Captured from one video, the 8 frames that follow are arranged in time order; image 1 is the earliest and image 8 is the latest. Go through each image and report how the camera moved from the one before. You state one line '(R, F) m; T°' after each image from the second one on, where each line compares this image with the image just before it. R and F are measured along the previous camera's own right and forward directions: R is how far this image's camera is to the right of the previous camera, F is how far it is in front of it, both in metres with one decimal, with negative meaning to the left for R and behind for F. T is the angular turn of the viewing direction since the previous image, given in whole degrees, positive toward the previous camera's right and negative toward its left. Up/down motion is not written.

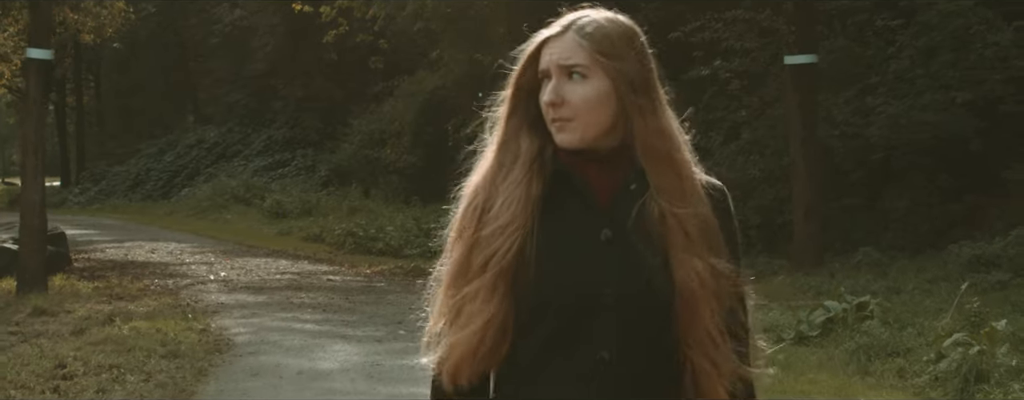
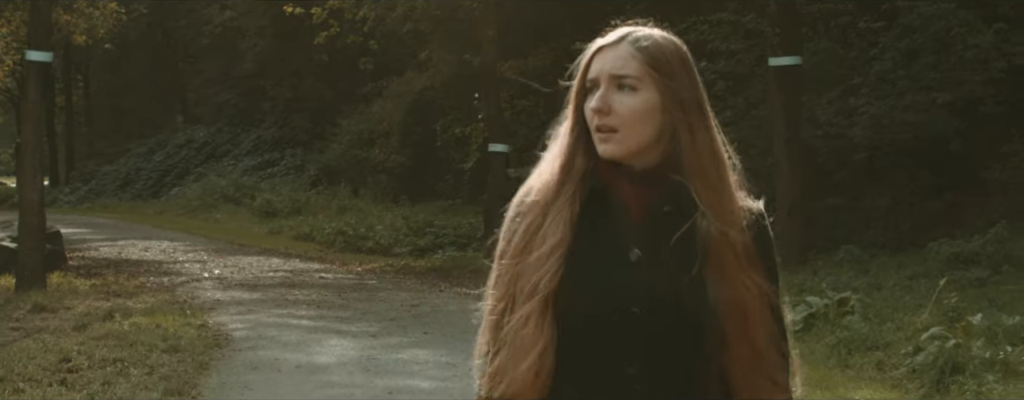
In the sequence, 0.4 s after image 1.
(0.0, -0.3) m; +1°
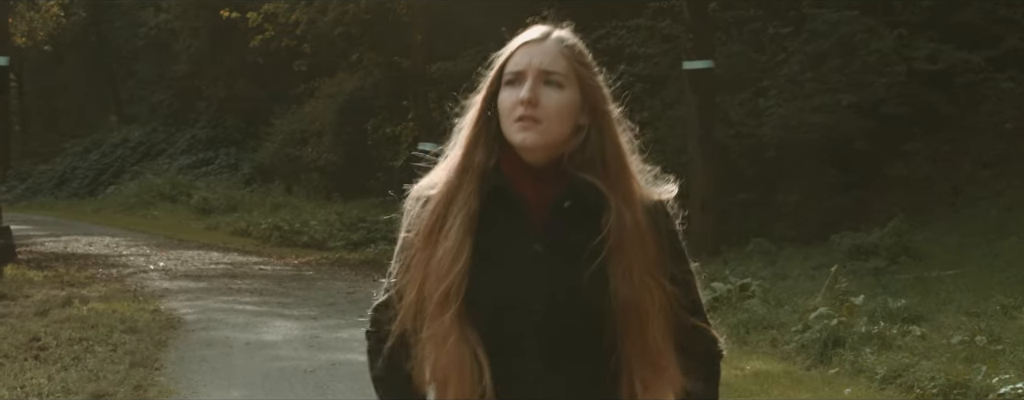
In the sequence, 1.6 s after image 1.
(0.0, -1.1) m; +3°
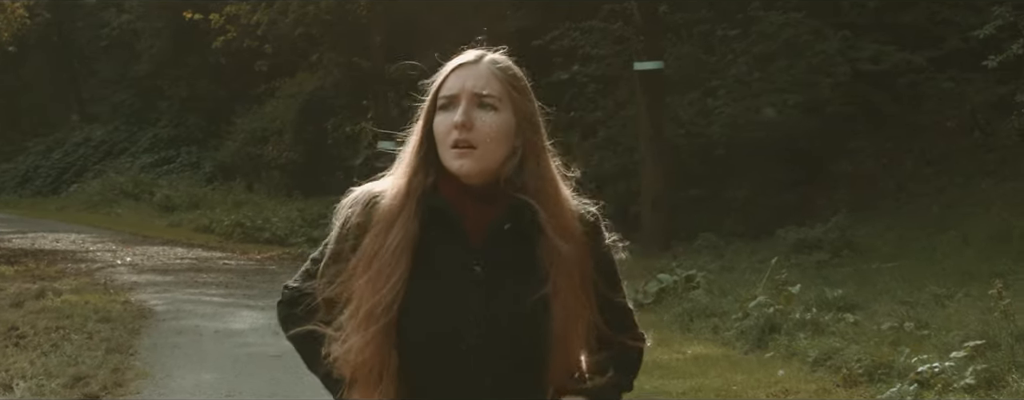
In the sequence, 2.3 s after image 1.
(0.0, -0.6) m; +2°
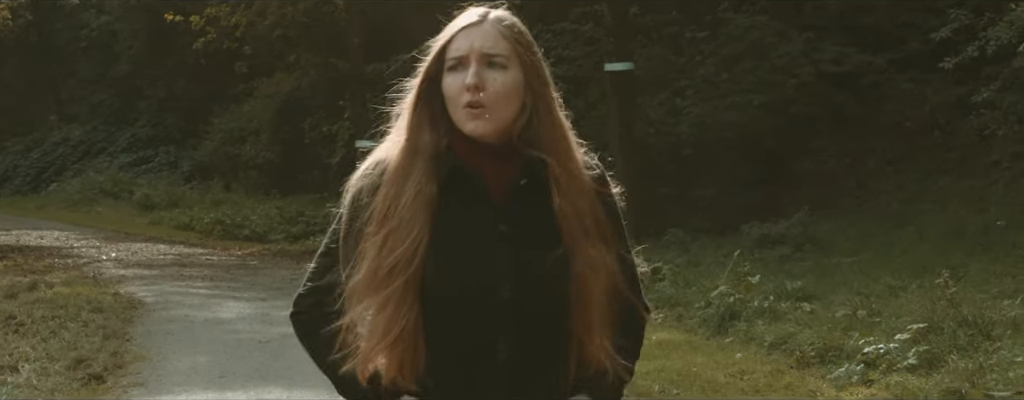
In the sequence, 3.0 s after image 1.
(0.0, -0.6) m; +1°
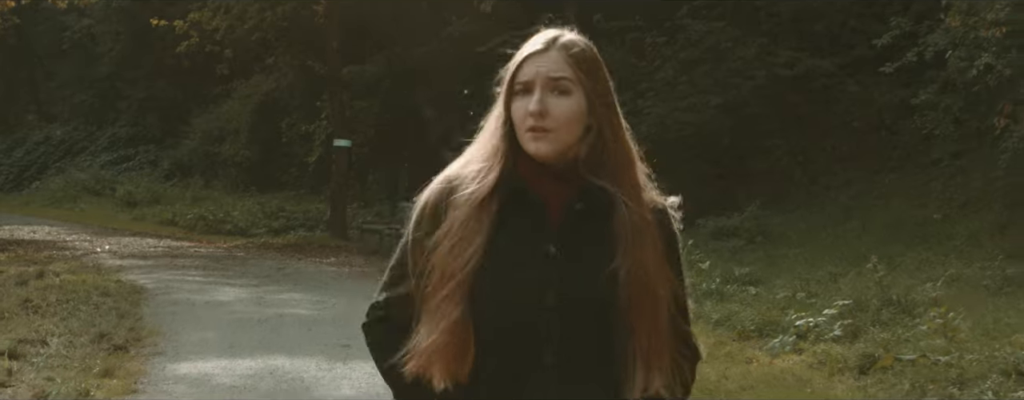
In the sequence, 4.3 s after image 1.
(0.0, -1.2) m; +1°
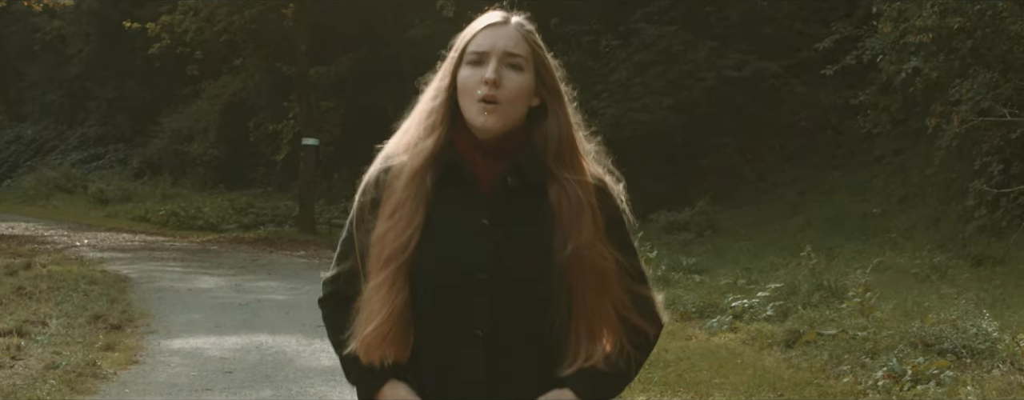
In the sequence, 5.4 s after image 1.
(0.0, -1.0) m; +2°
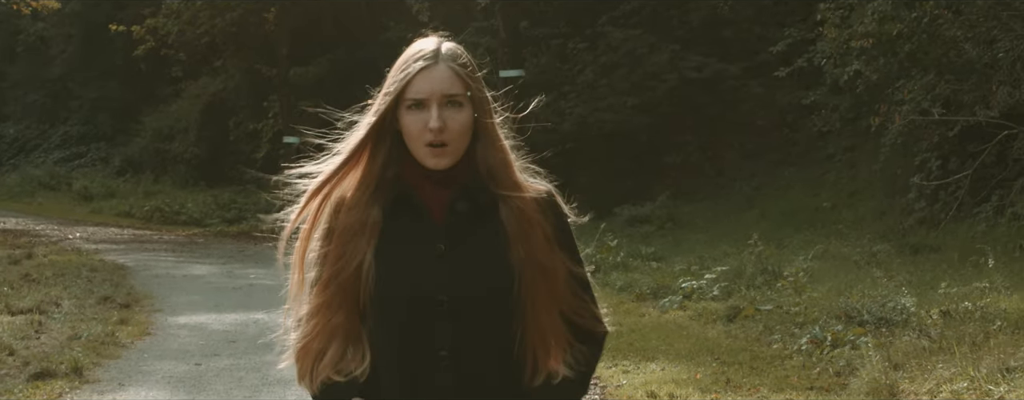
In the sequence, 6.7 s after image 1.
(0.0, -1.2) m; +1°
